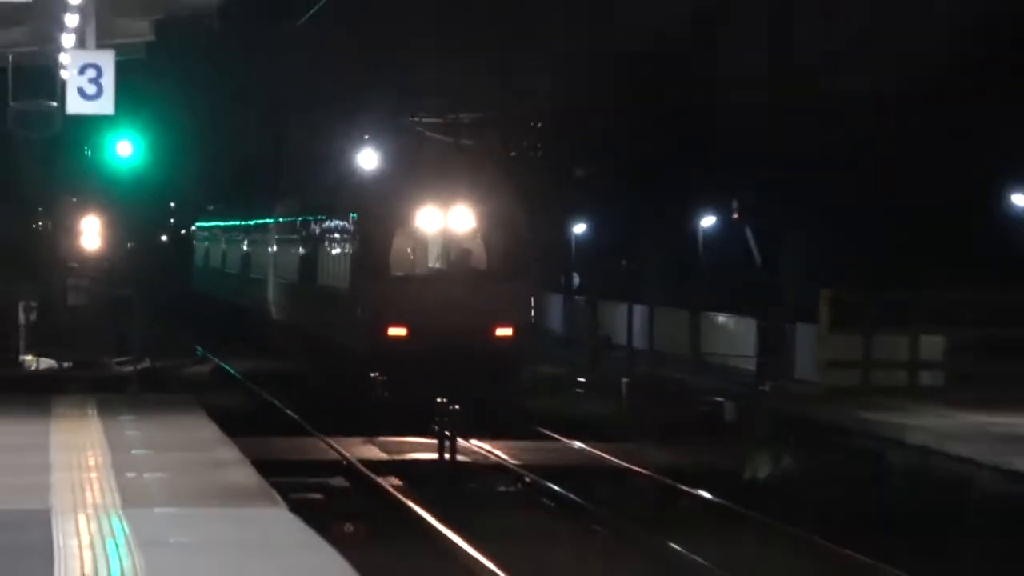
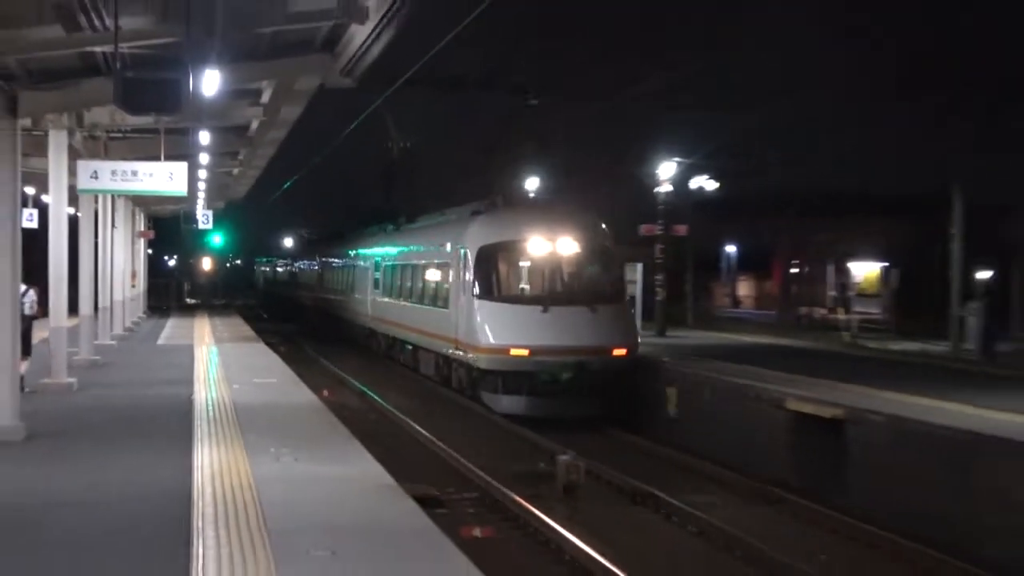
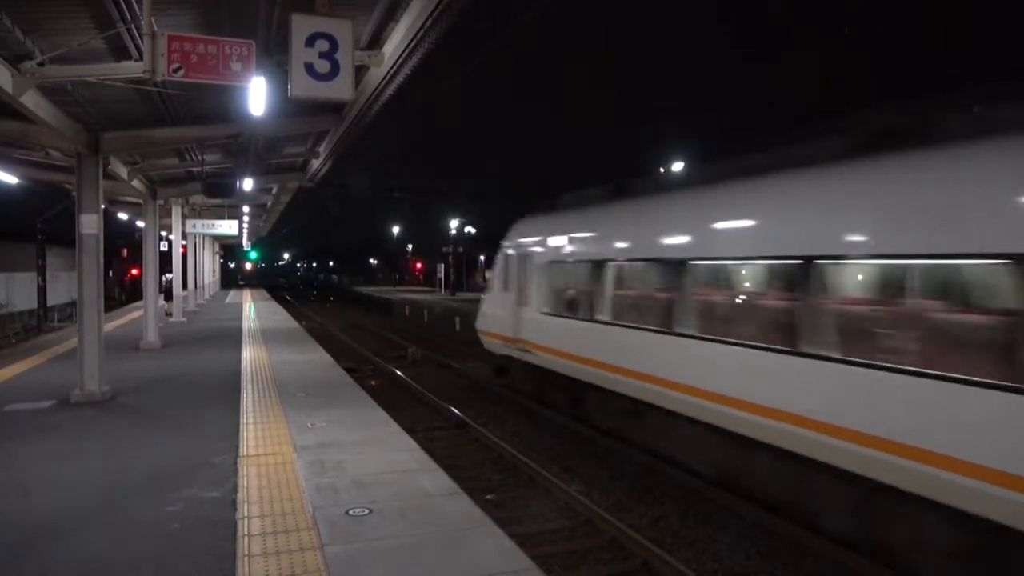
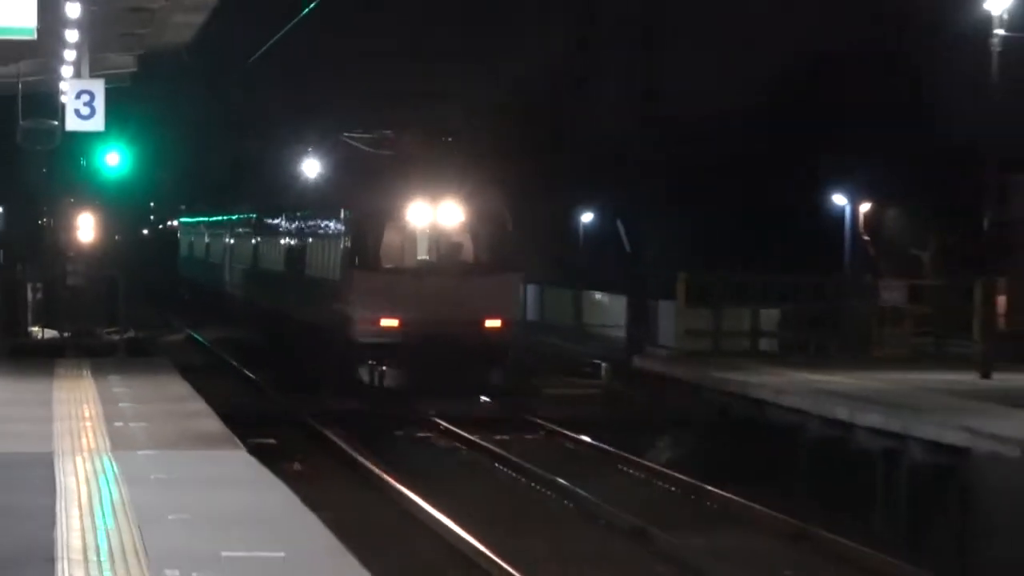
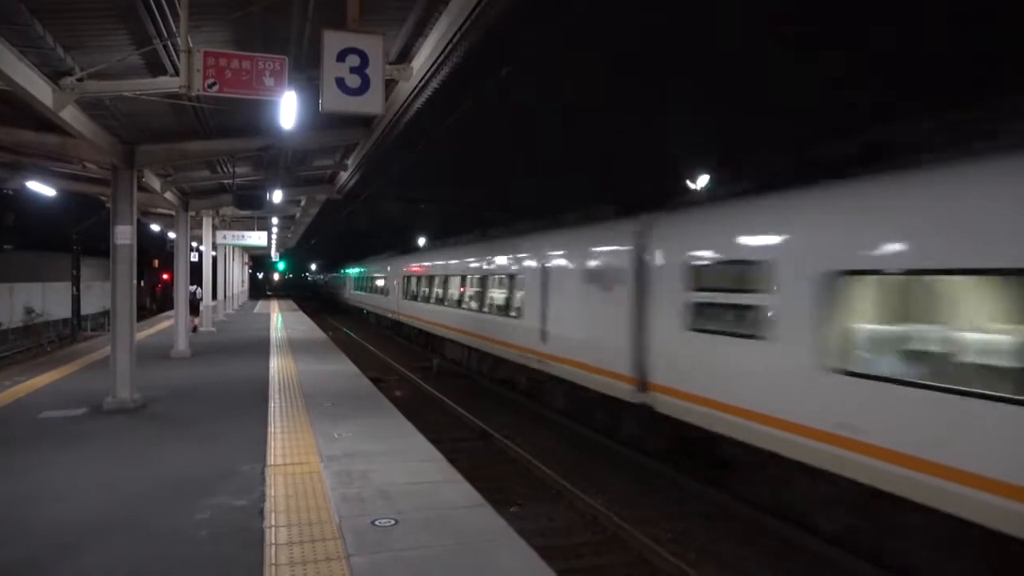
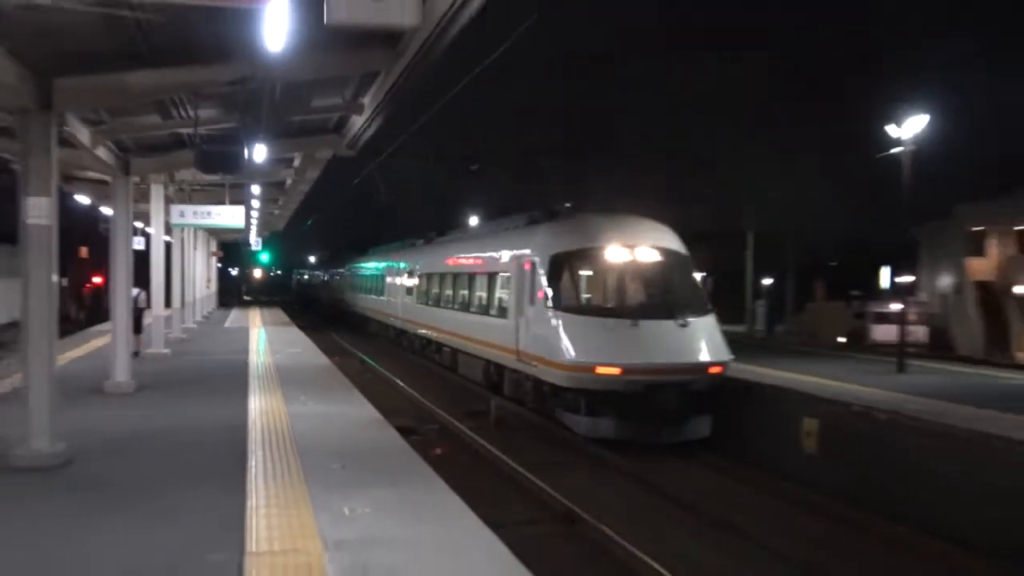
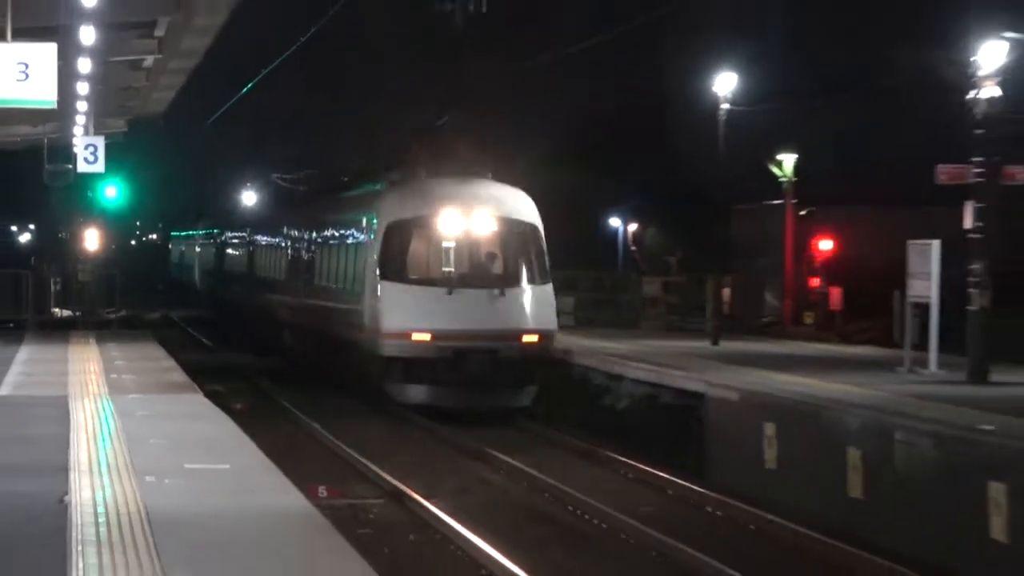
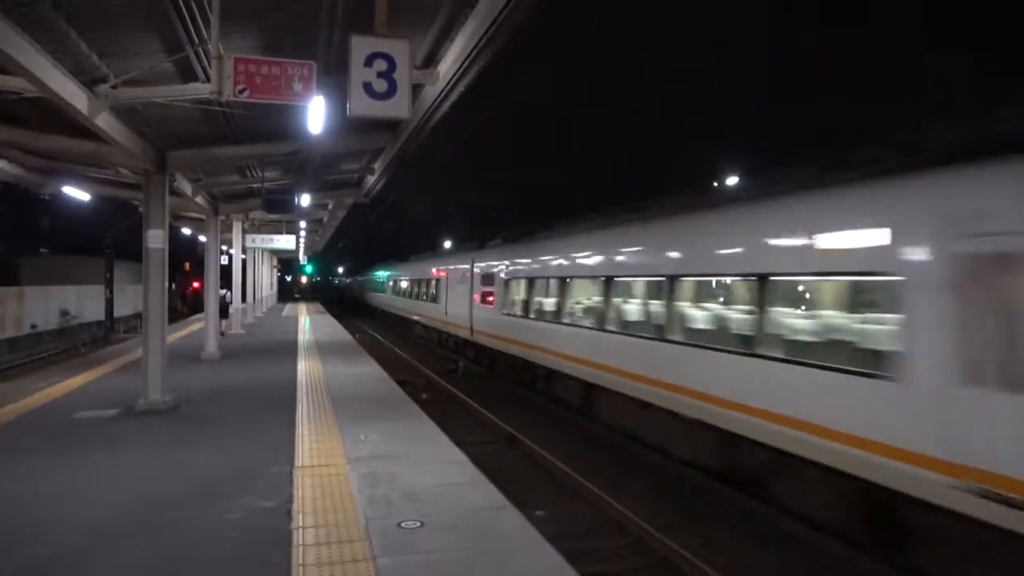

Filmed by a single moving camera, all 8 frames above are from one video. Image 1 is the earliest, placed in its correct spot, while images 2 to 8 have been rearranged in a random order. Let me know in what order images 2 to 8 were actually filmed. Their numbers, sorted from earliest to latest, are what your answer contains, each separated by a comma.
4, 7, 2, 6, 8, 5, 3
